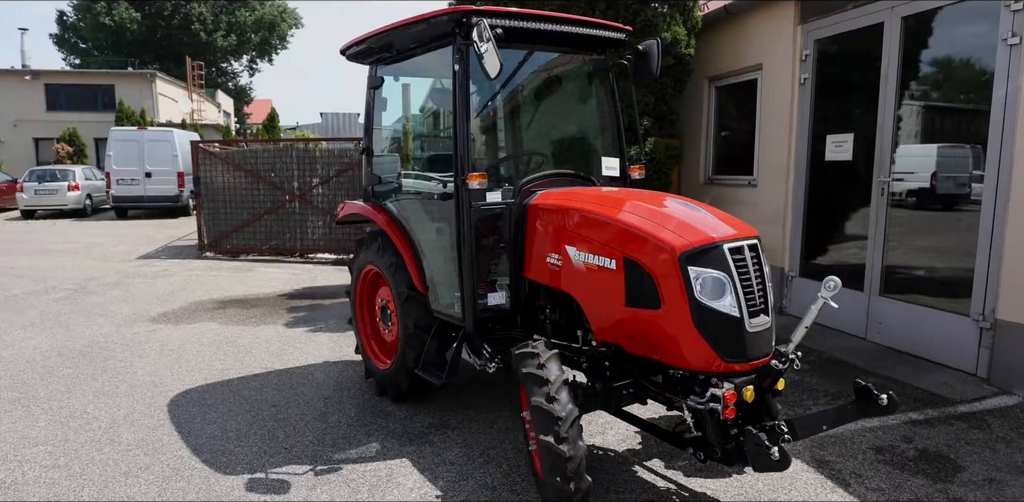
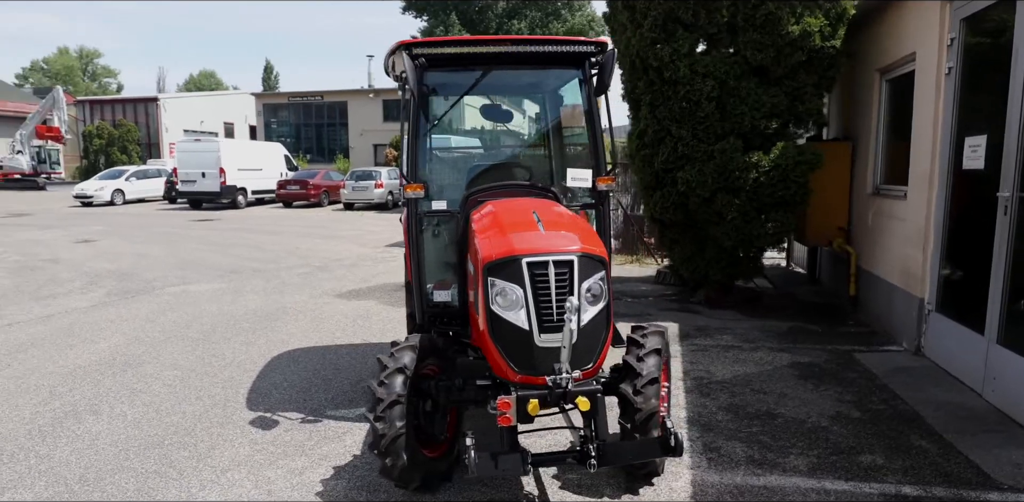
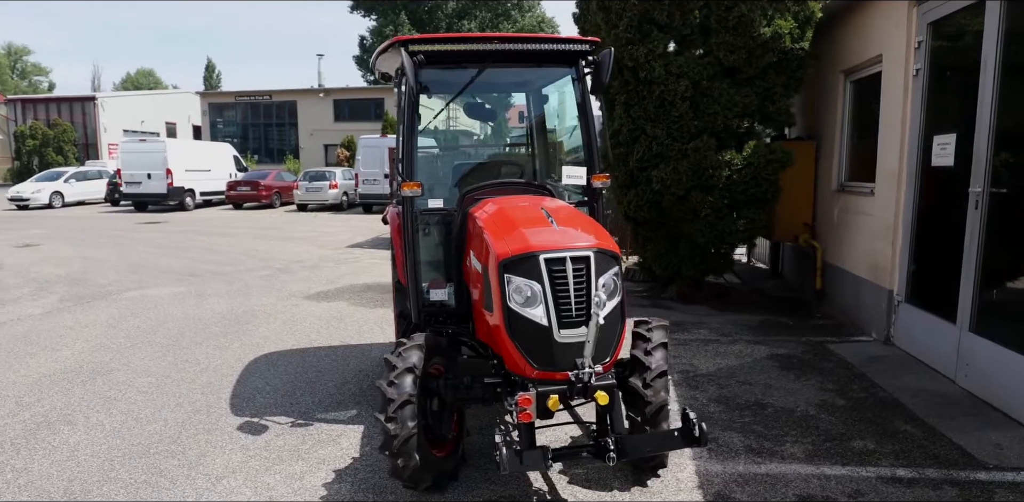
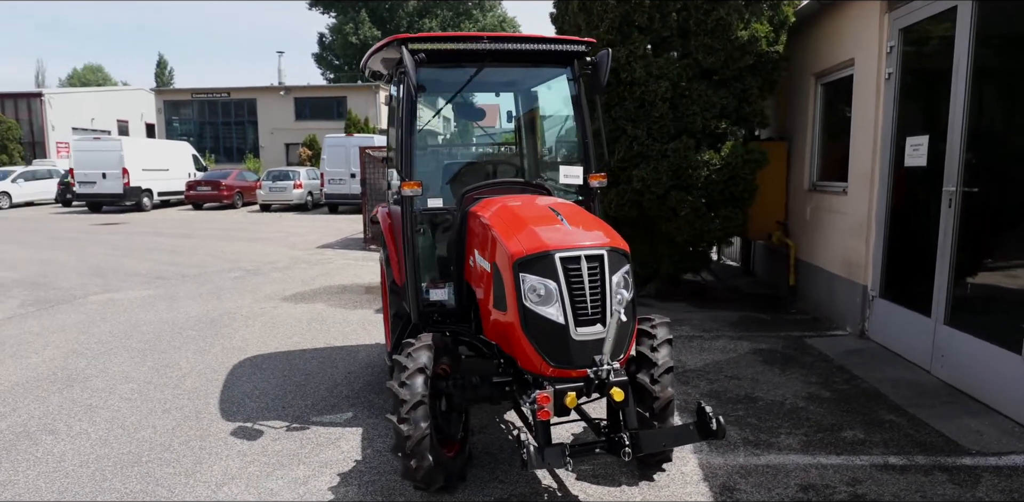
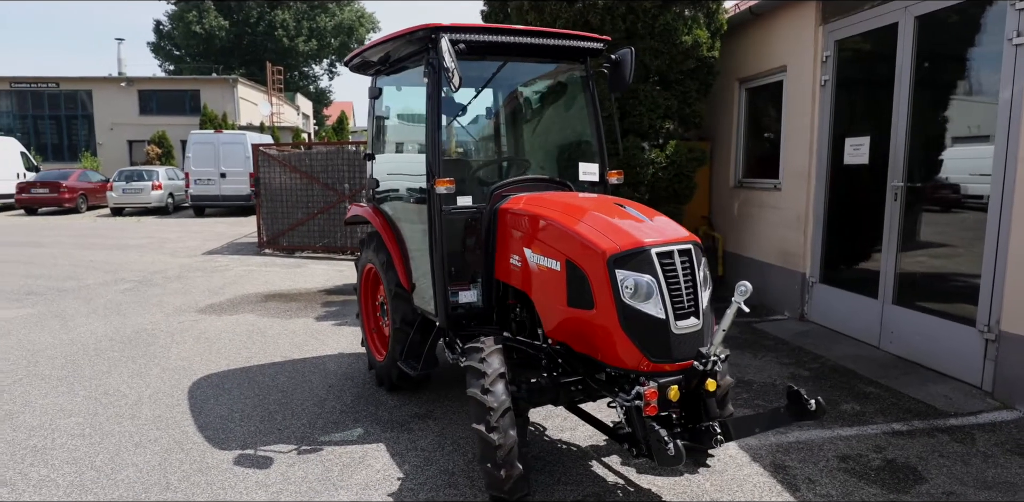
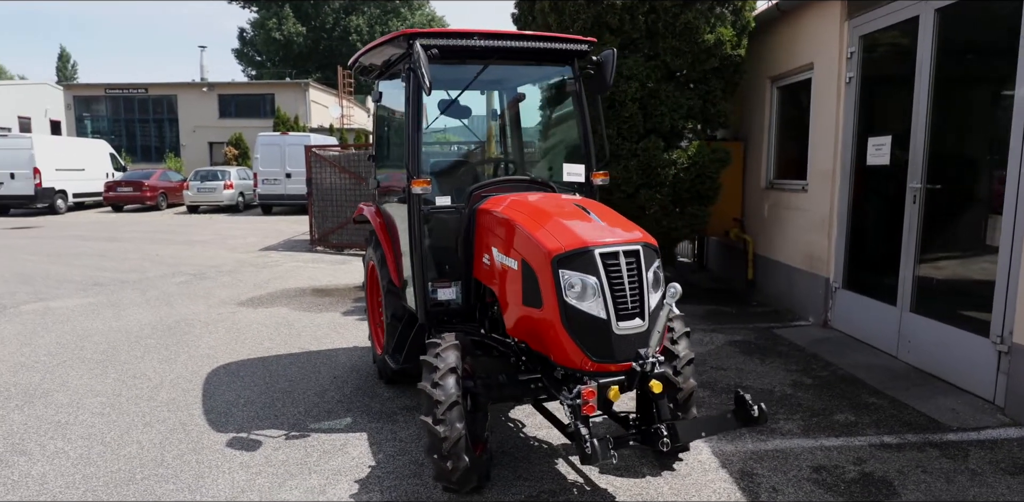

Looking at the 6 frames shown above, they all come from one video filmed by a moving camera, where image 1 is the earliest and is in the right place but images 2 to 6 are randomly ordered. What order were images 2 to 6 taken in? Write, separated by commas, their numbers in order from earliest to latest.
5, 6, 4, 3, 2
